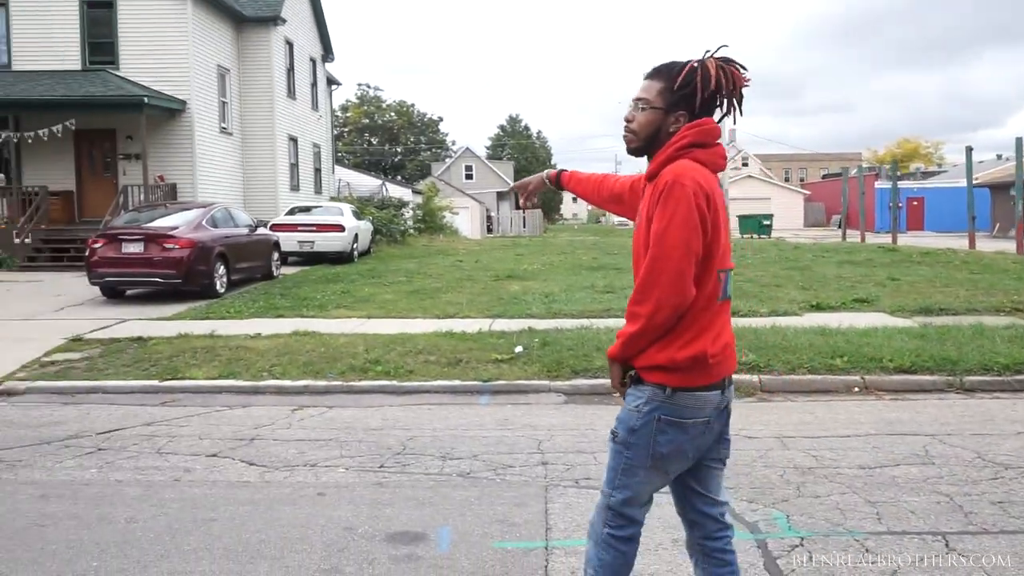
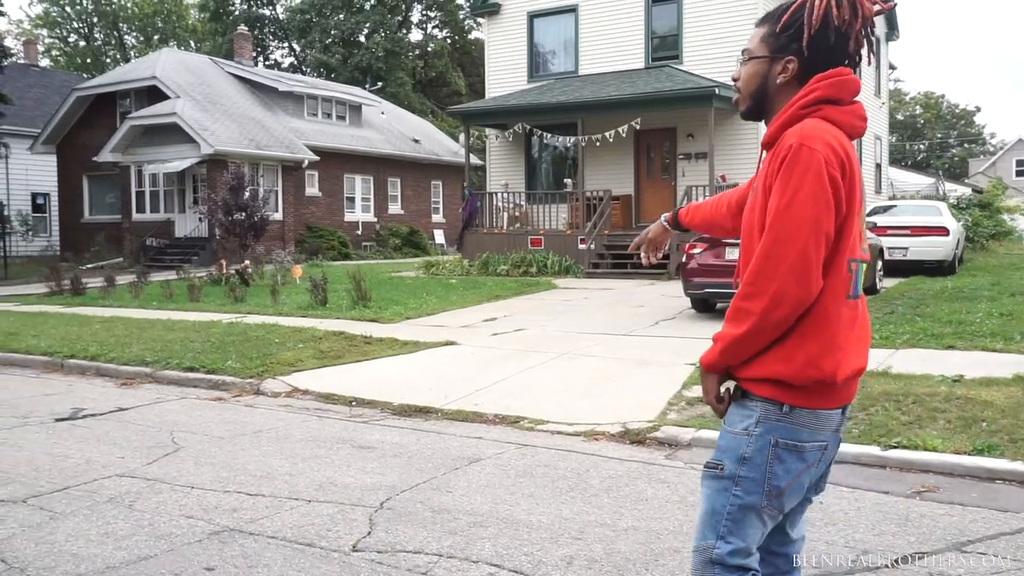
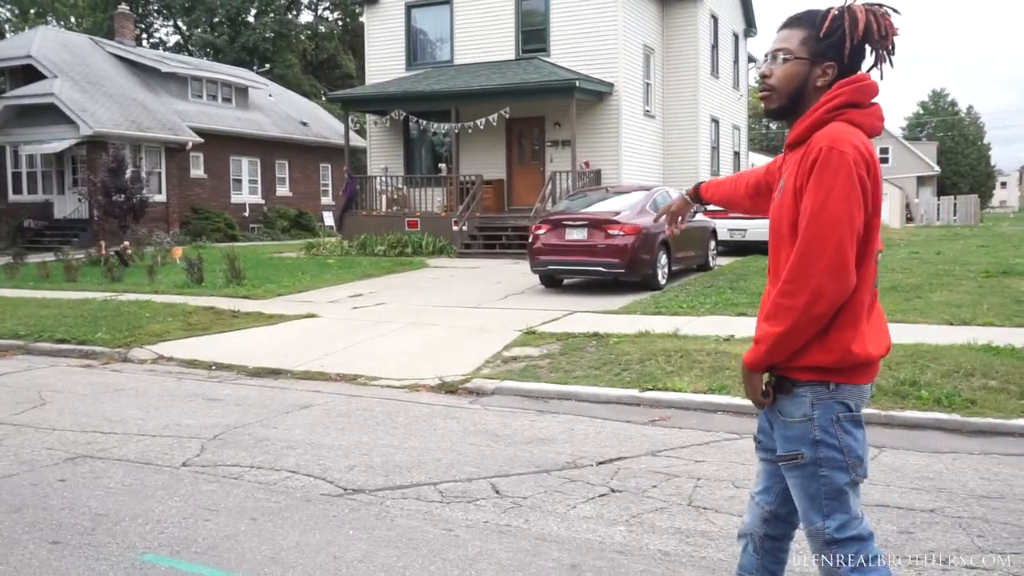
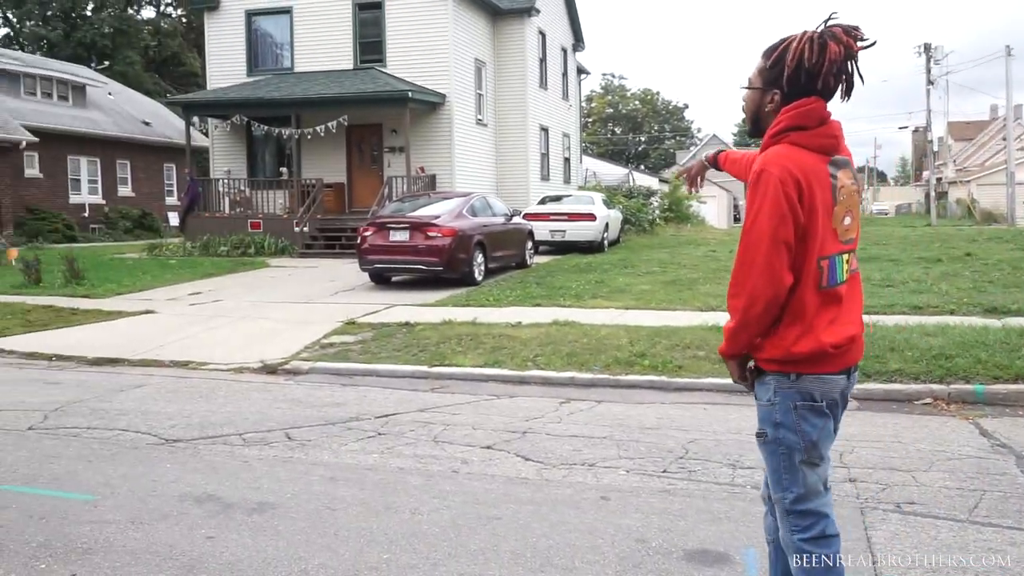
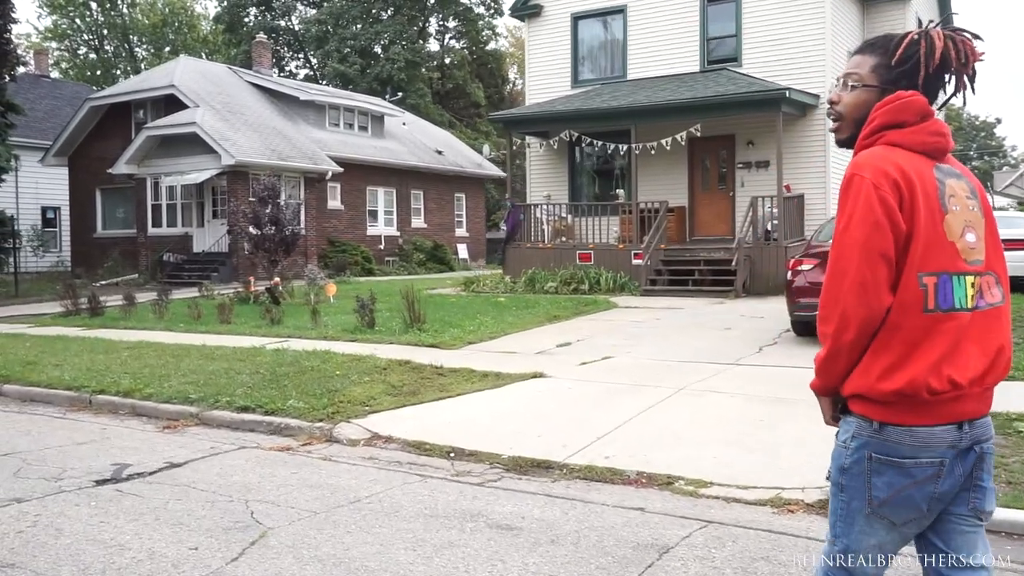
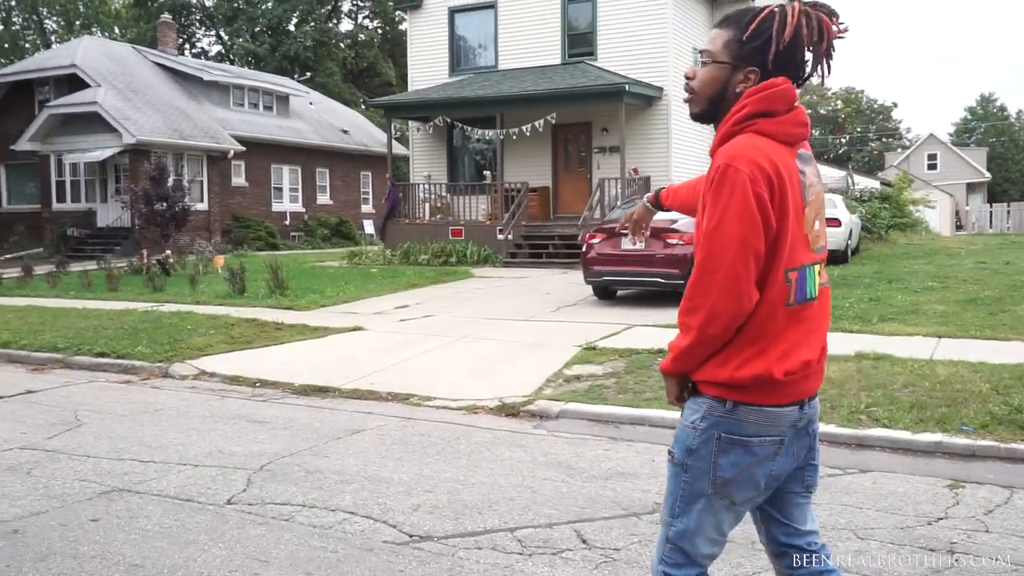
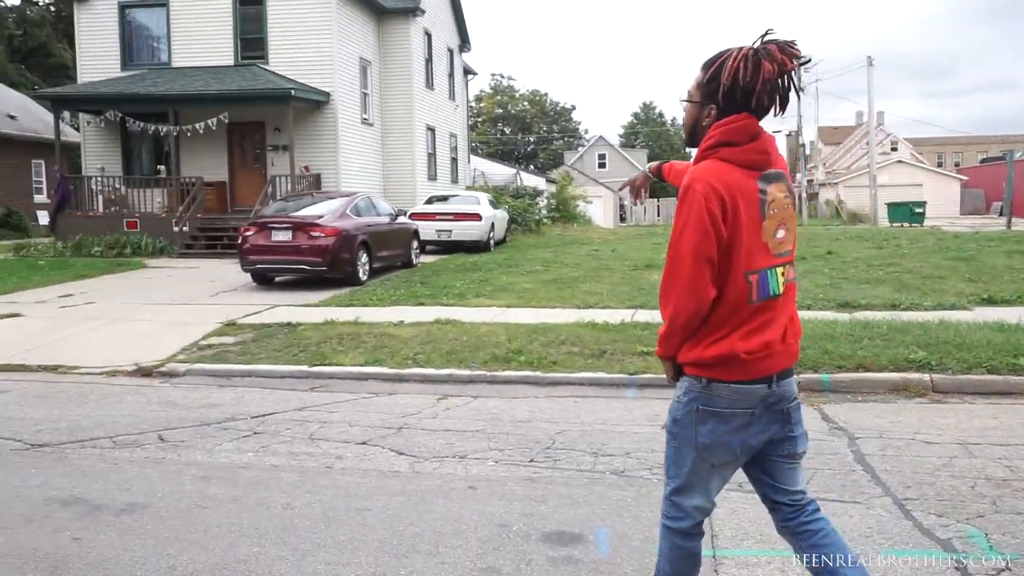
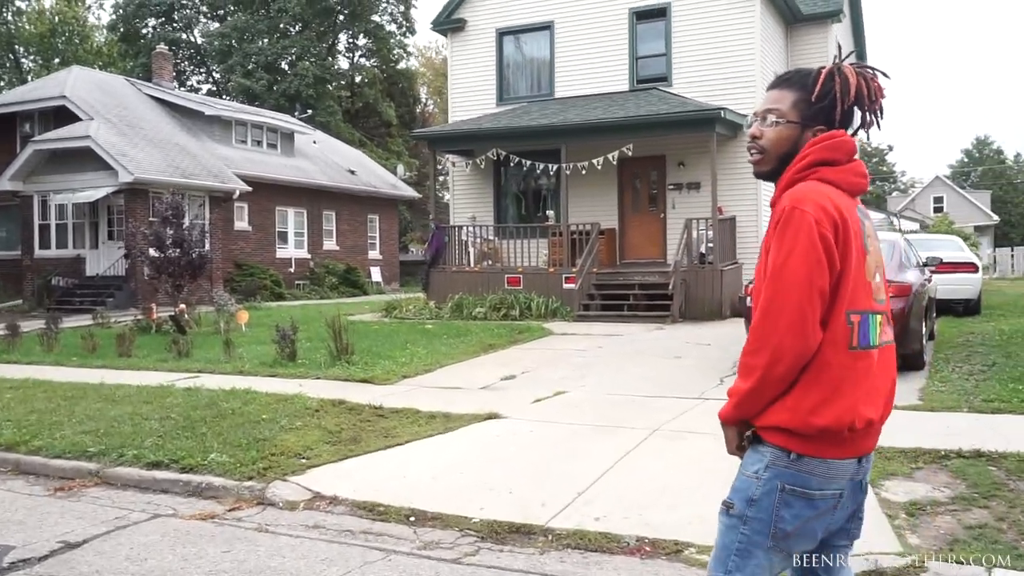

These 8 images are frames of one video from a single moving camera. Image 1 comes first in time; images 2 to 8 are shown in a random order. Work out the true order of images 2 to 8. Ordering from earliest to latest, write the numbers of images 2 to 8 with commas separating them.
7, 4, 3, 6, 2, 5, 8
